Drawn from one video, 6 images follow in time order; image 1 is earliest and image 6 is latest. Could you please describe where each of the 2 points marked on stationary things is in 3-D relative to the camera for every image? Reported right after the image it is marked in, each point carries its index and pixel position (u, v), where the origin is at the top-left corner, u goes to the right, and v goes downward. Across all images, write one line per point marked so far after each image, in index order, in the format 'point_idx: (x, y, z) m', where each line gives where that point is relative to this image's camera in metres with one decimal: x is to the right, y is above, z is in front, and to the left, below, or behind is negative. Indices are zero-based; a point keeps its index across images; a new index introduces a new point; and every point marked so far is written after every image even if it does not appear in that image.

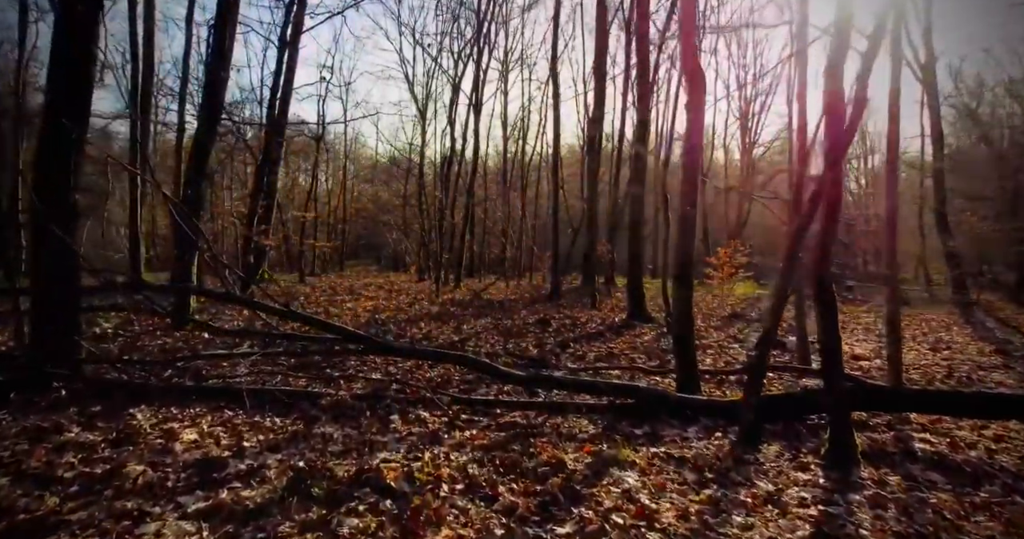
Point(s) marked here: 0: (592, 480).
0: (+0.5, -1.4, +3.7) m
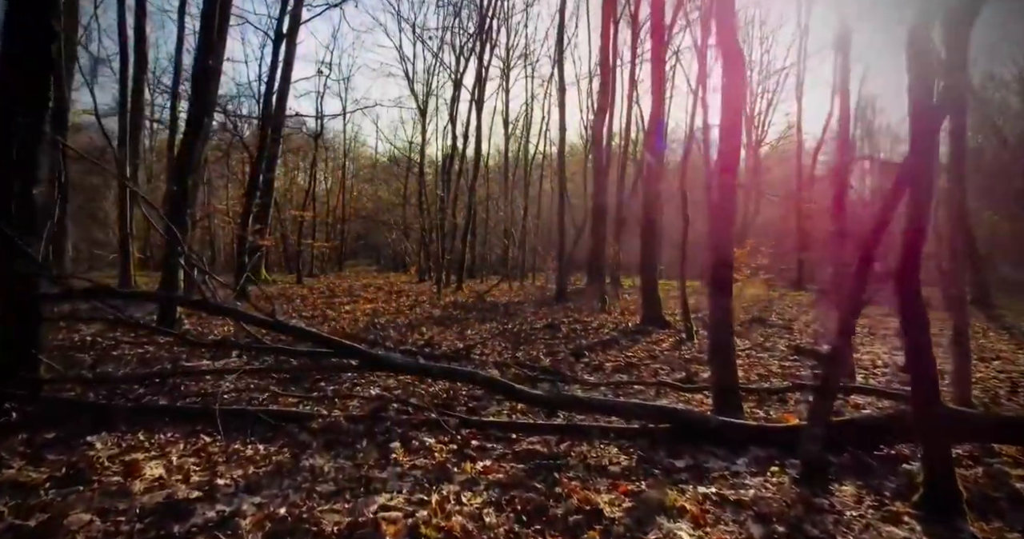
0: (+0.7, -1.4, +3.1) m
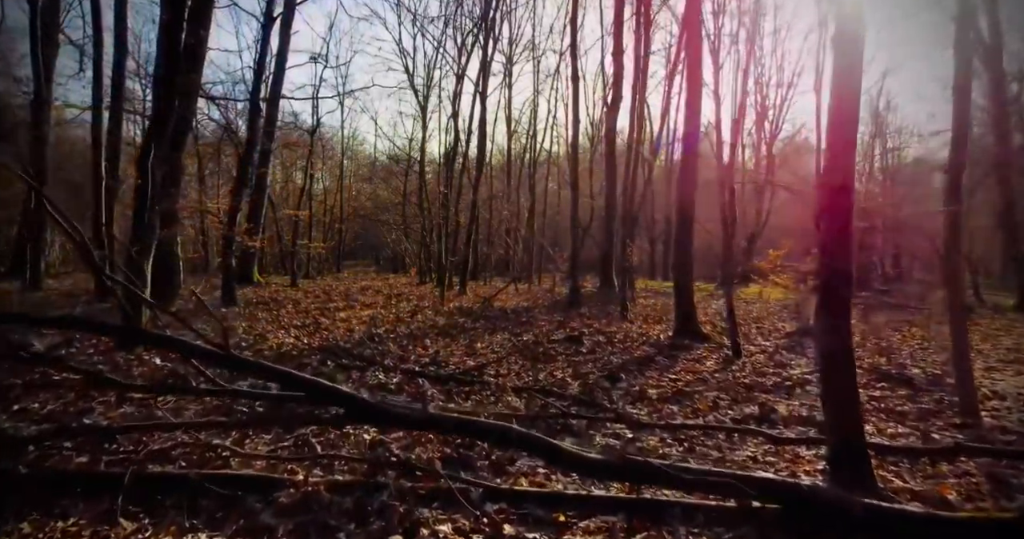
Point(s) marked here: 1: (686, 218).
0: (+1.0, -1.5, +1.7) m
1: (+3.1, +0.7, +10.4) m
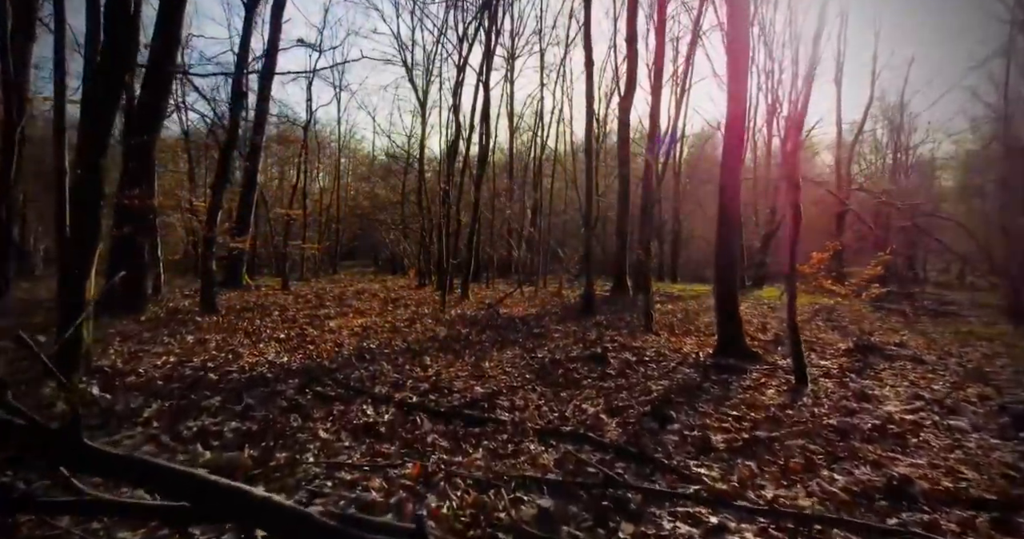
0: (+1.2, -1.6, +0.2) m
1: (+3.3, +0.6, +8.9) m
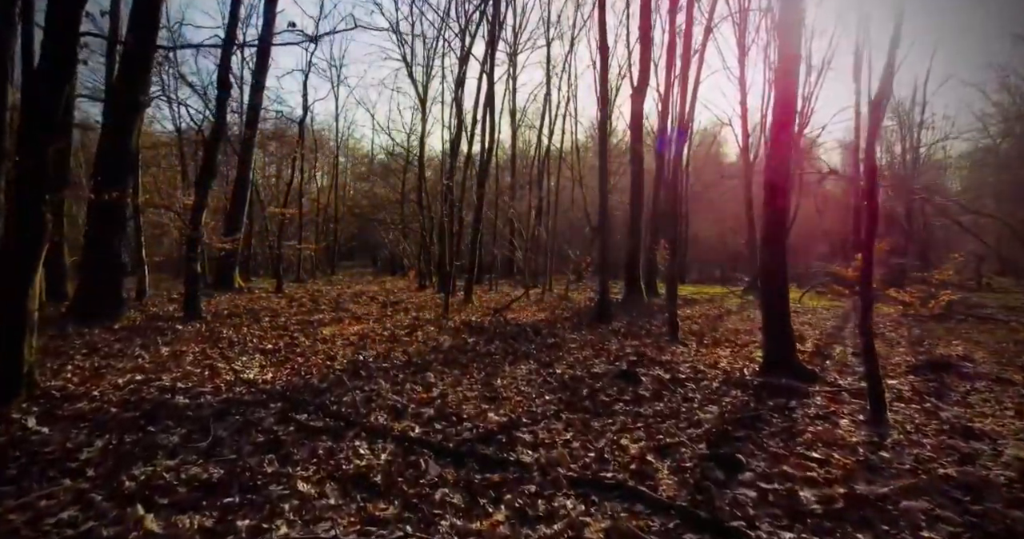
0: (+1.4, -1.7, -1.0) m
1: (+3.6, +0.6, +7.7) m
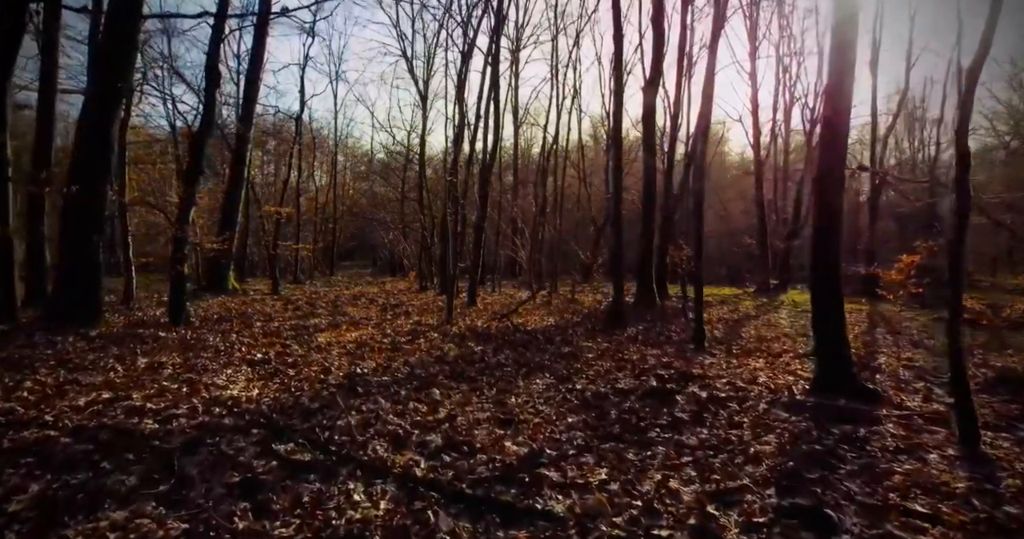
0: (+1.6, -1.7, -1.9) m
1: (+3.8, +0.5, +6.8) m
